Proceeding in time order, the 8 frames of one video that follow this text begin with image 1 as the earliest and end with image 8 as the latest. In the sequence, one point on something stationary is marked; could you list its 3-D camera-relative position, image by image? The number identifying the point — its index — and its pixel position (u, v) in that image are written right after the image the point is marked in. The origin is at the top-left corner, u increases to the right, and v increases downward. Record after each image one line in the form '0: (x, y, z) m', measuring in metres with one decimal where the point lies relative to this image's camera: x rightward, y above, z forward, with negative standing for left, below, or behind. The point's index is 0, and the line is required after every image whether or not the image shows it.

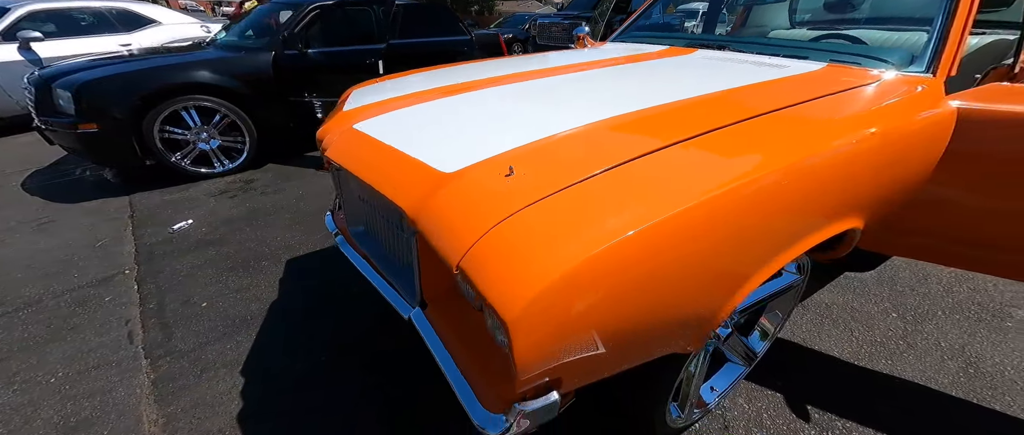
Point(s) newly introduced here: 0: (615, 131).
0: (+0.3, +0.3, +1.0) m
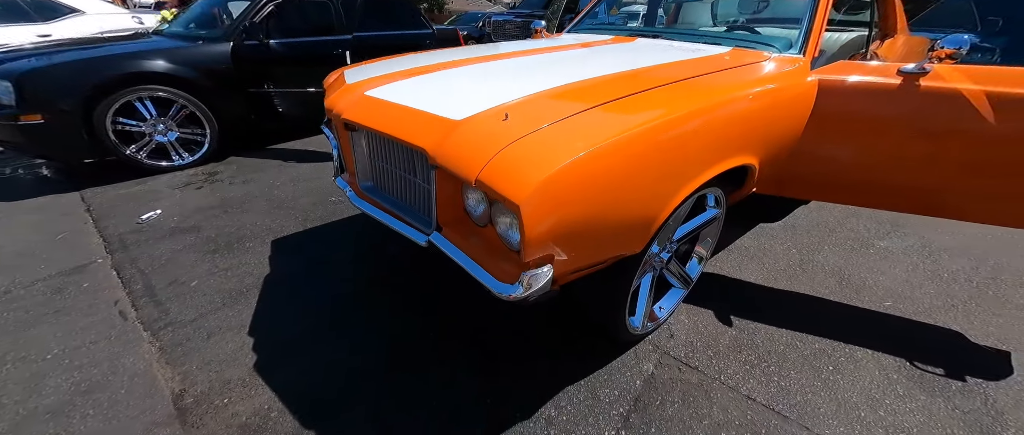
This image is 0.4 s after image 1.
0: (+0.2, +0.5, +1.3) m
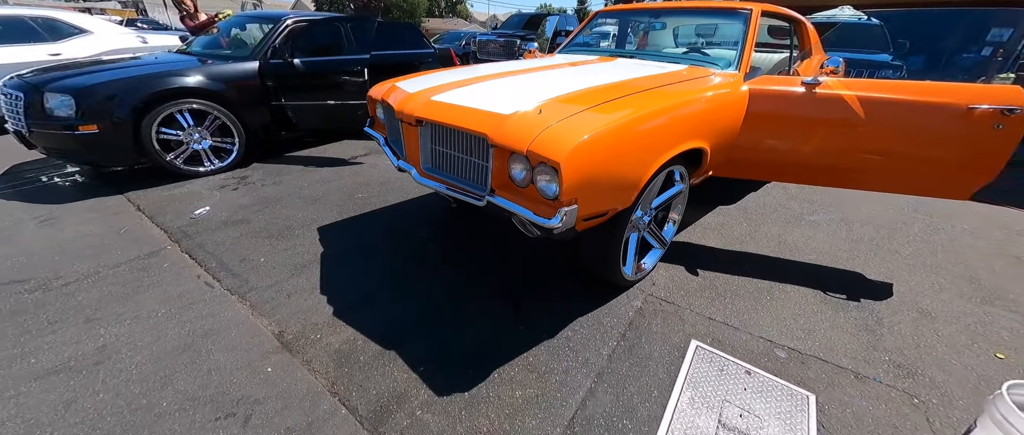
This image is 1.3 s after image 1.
0: (+0.3, +0.6, +1.8) m
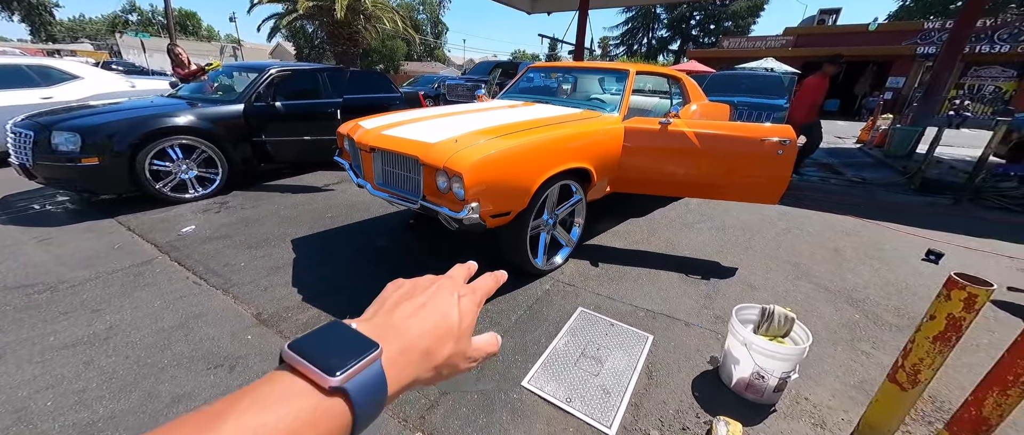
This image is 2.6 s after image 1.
0: (-0.2, +0.6, +2.5) m
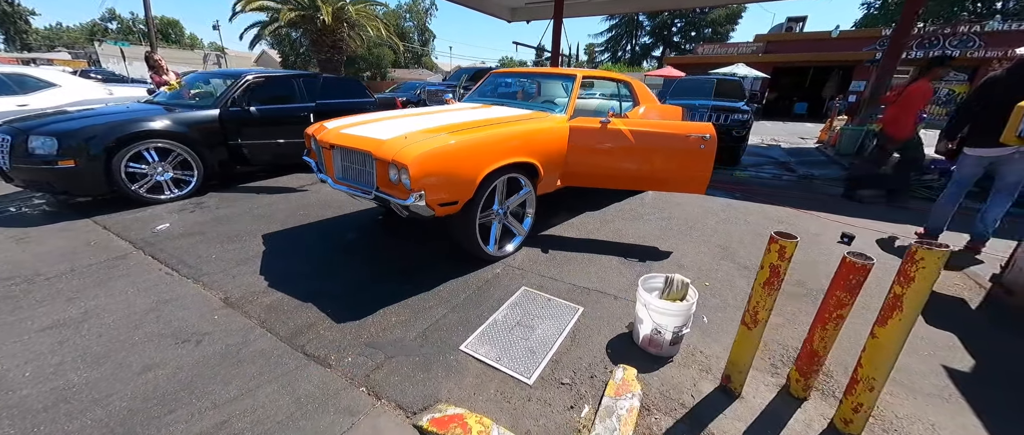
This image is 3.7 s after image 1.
0: (-0.6, +0.7, +2.8) m
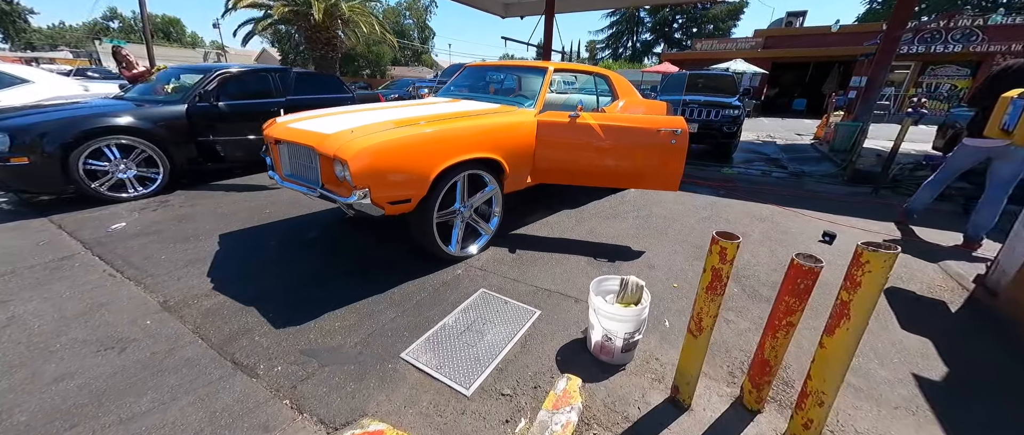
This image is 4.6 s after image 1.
0: (-0.9, +0.7, +2.7) m
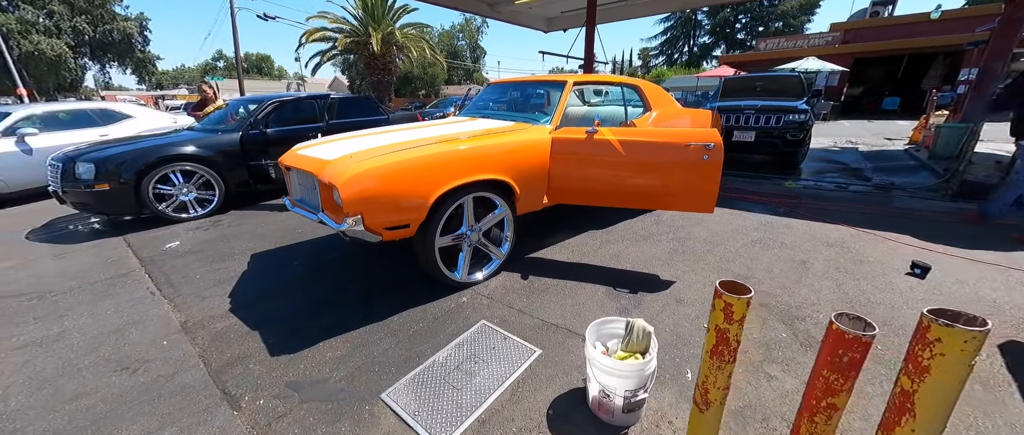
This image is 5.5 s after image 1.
0: (-0.8, +0.5, +2.6) m
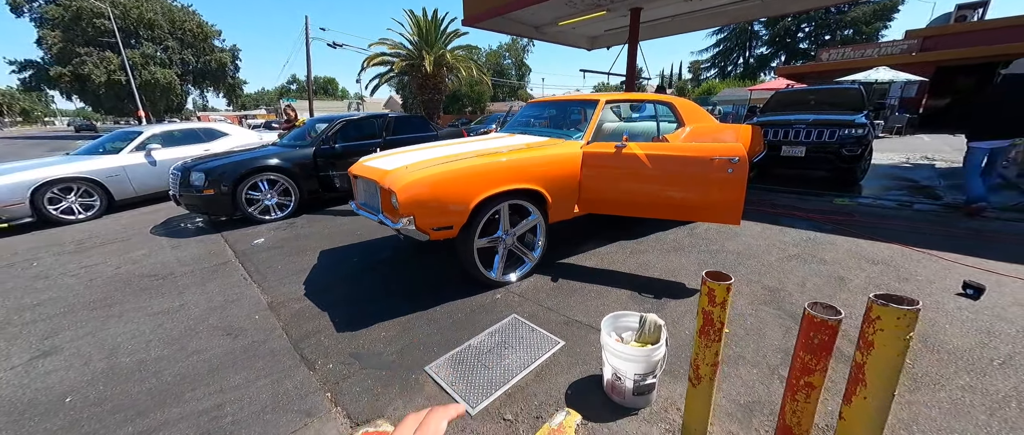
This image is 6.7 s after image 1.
0: (-0.5, +0.5, +3.0) m
